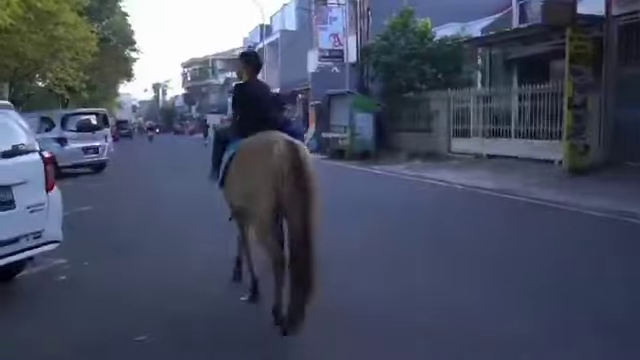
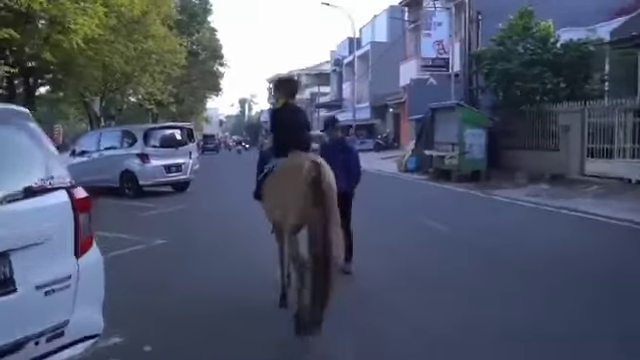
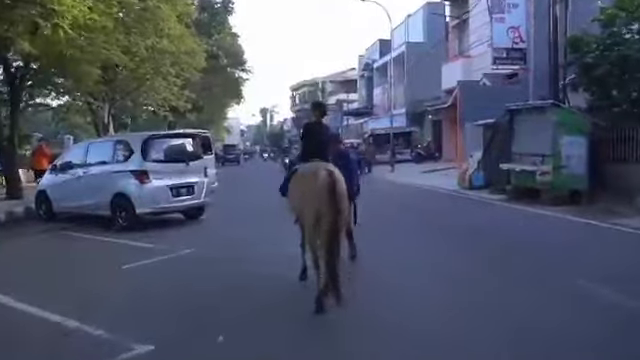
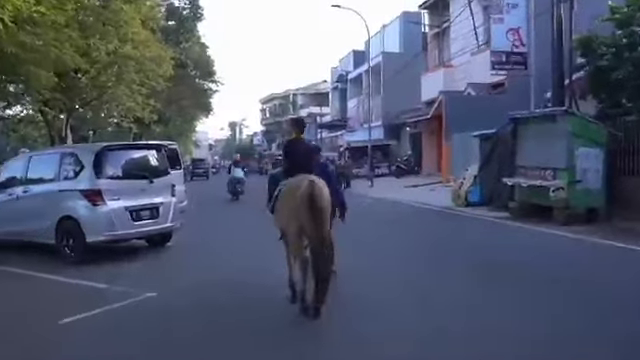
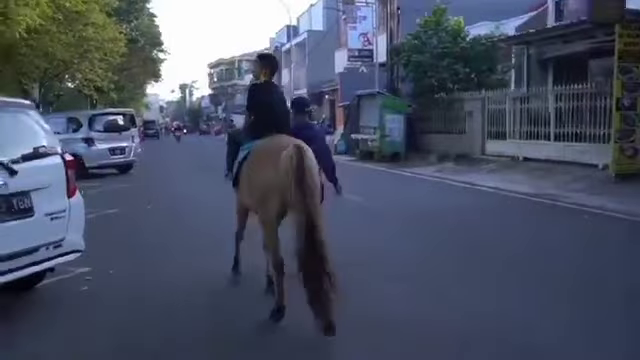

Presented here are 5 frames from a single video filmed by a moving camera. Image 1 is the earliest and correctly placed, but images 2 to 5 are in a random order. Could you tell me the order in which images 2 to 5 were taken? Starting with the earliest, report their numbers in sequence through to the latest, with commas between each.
5, 2, 3, 4
